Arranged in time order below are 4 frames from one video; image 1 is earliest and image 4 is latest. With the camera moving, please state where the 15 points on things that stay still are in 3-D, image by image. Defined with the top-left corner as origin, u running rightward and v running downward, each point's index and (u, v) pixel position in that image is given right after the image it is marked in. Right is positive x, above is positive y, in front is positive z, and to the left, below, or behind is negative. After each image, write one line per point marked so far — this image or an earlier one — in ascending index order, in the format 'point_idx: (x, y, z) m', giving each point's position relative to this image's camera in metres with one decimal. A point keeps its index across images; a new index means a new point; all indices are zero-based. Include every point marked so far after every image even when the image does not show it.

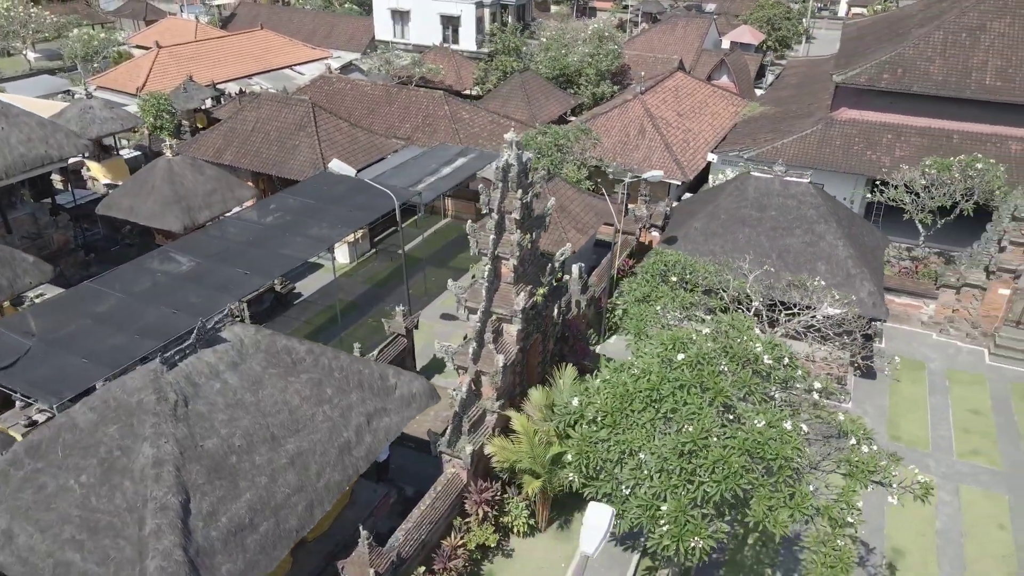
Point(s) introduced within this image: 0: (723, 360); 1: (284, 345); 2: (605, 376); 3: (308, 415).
0: (+3.8, -1.3, +12.2) m
1: (-3.9, -1.0, +12.9) m
2: (+1.7, -1.6, +13.2) m
3: (-3.4, -2.1, +12.4) m
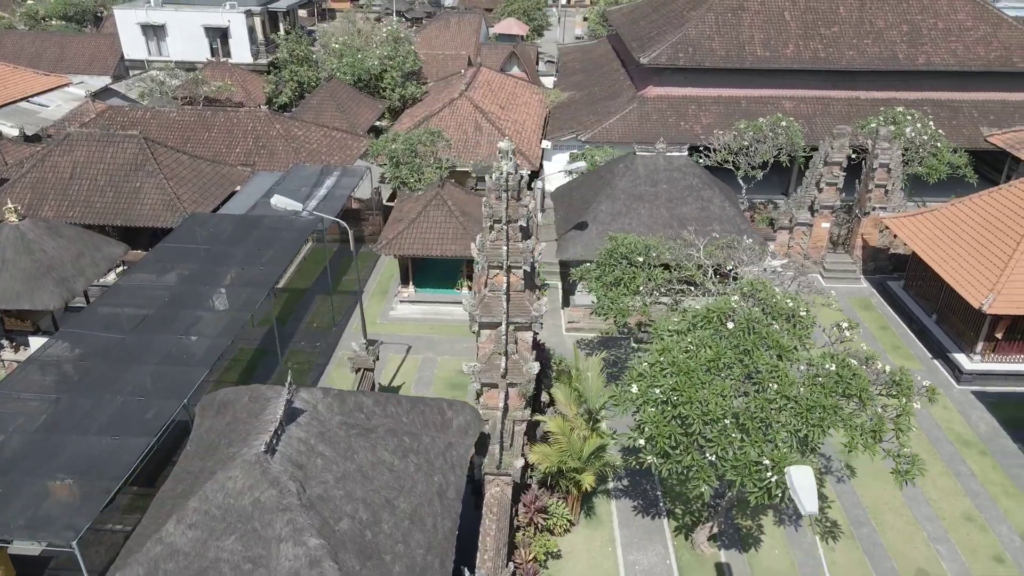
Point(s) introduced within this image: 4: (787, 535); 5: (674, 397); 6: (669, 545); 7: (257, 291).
0: (+4.9, -0.6, +13.7) m
1: (-2.6, -1.9, +11.8) m
2: (+2.7, -1.3, +13.9) m
3: (-1.7, -2.8, +11.5) m
4: (+6.2, -5.6, +16.7) m
5: (+2.9, -1.9, +13.0) m
6: (+3.5, -5.7, +16.2) m
7: (-6.1, -0.1, +17.4) m
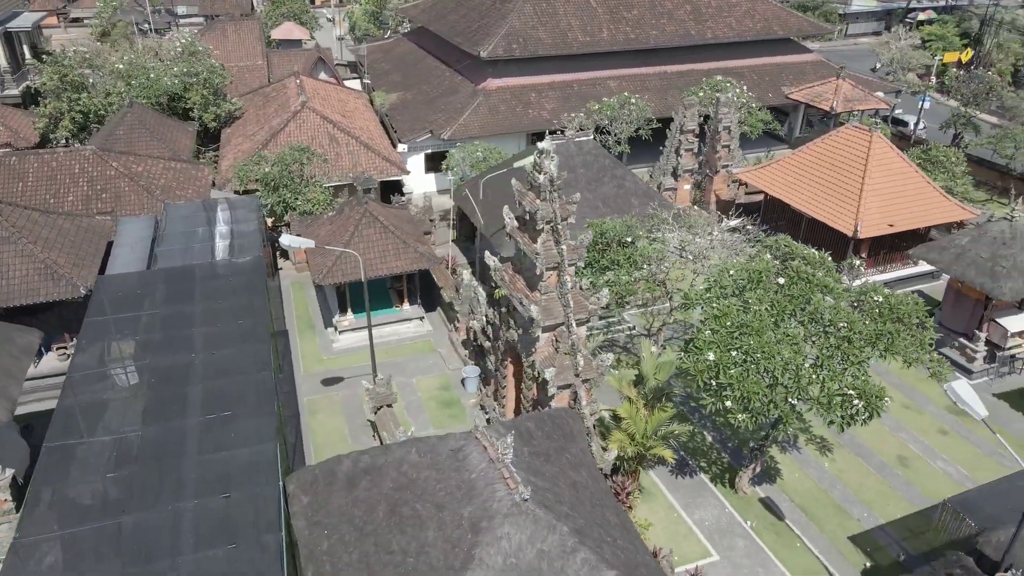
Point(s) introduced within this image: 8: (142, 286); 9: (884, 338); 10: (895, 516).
0: (+6.1, +0.4, +15.3) m
1: (+0.1, -2.2, +11.1) m
2: (+4.1, -0.7, +14.9) m
3: (+1.1, -3.0, +11.2) m
4: (+7.3, -4.4, +18.8) m
5: (+4.7, -1.3, +14.1) m
6: (+4.9, -4.9, +17.4) m
7: (-5.4, -1.2, +15.2) m
8: (-8.8, 0.0, +17.6) m
9: (+7.1, -1.0, +14.2) m
10: (+9.0, -5.3, +17.2) m
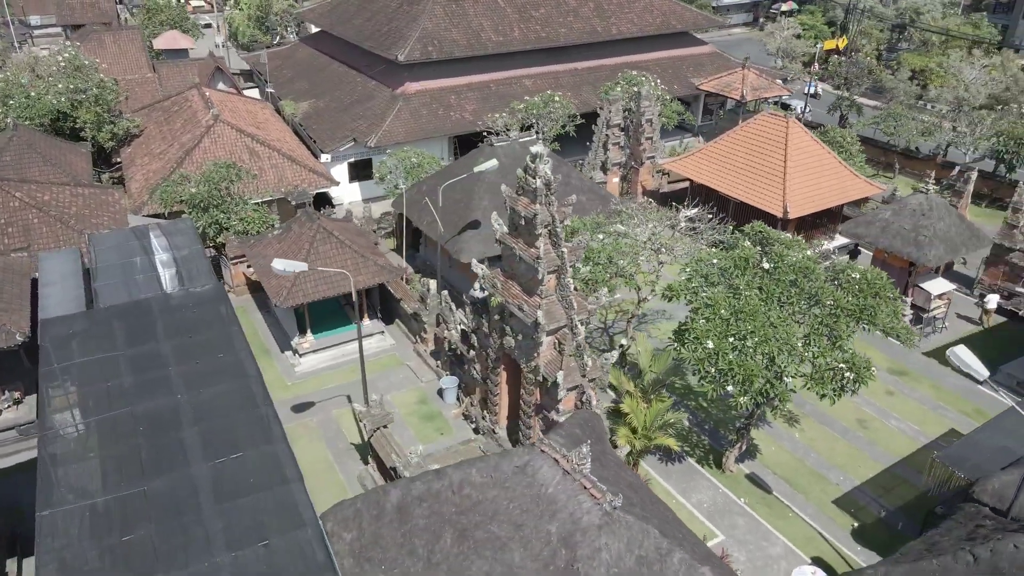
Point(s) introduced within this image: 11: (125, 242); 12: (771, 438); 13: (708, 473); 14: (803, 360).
0: (+5.9, +0.8, +16.1) m
1: (+0.8, -2.3, +11.1) m
2: (+4.1, -0.5, +15.3) m
3: (+1.9, -3.0, +11.2) m
4: (+6.9, -3.9, +19.8) m
5: (+4.8, -1.0, +14.7) m
6: (+4.8, -4.7, +18.0) m
7: (-5.3, -1.8, +14.3) m
8: (-9.1, -0.9, +16.0) m
9: (+7.1, -0.5, +15.1) m
10: (+8.9, -4.7, +18.4) m
11: (-10.8, +1.2, +20.6) m
12: (+6.9, -4.0, +19.6) m
13: (+4.8, -4.6, +18.2) m
14: (+5.8, -1.5, +14.7) m
